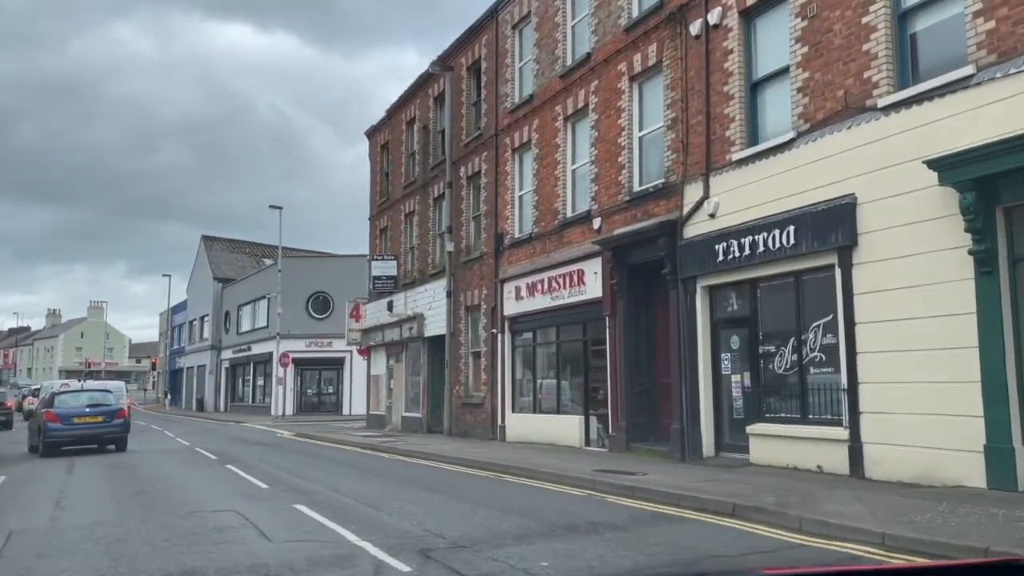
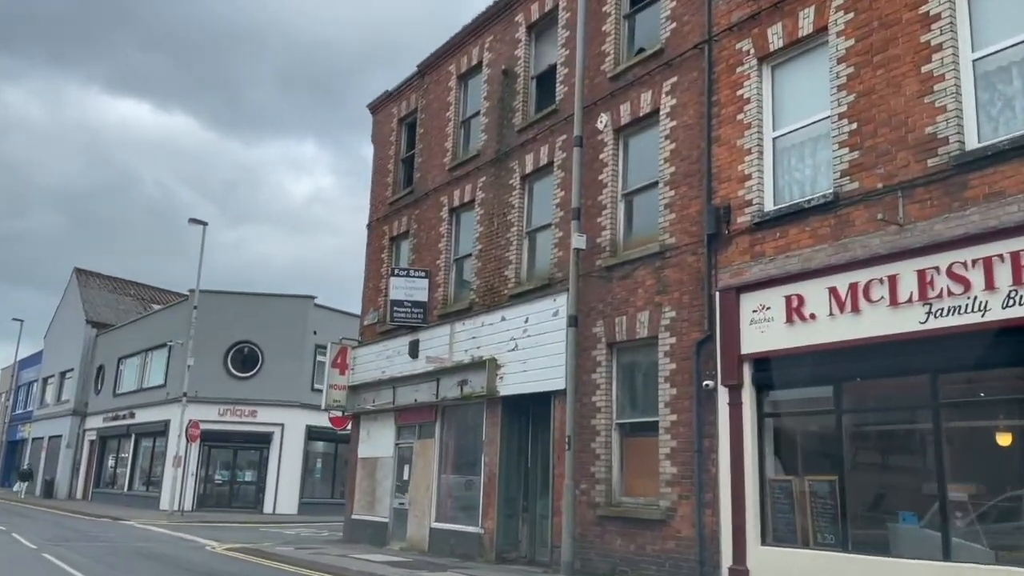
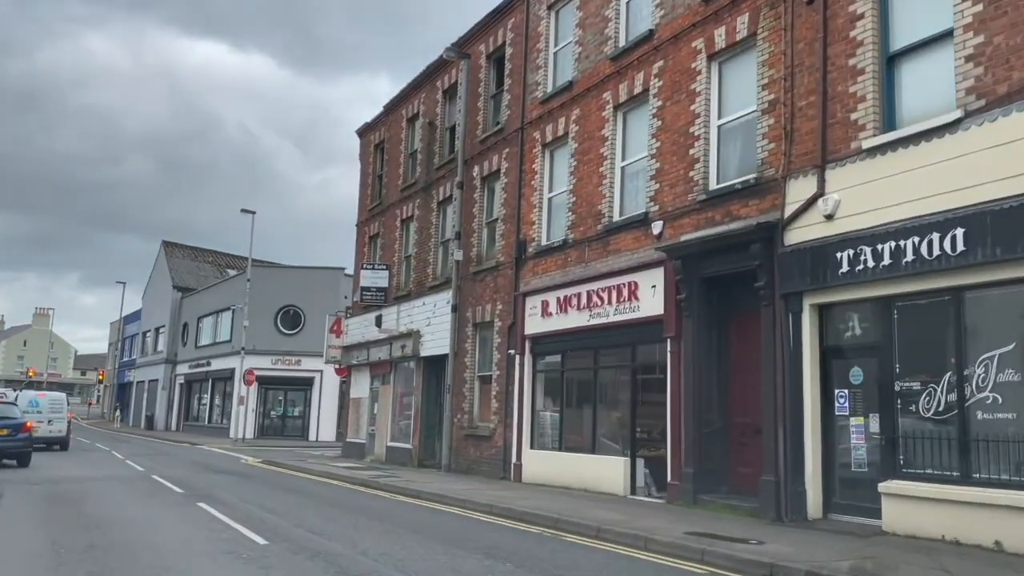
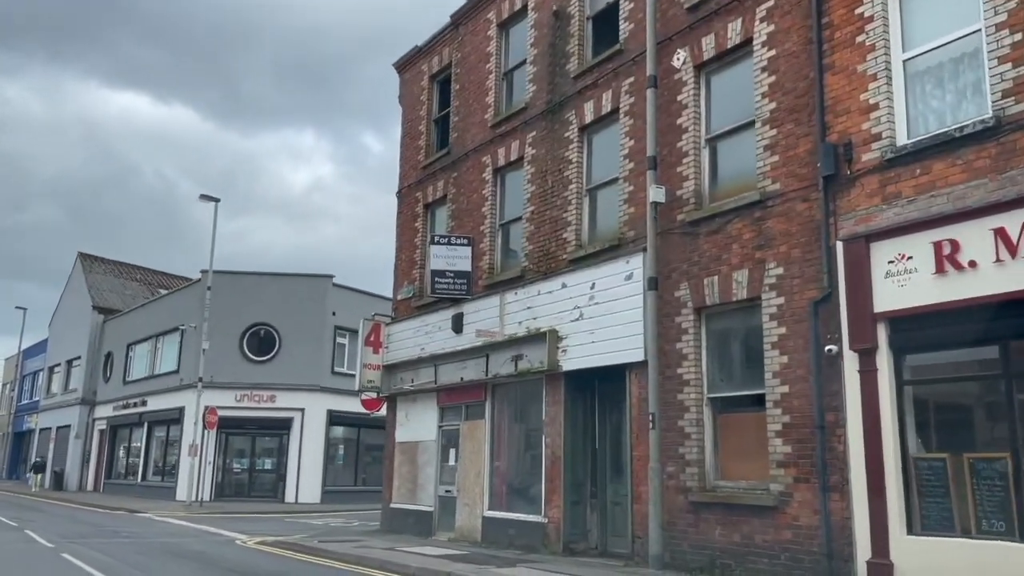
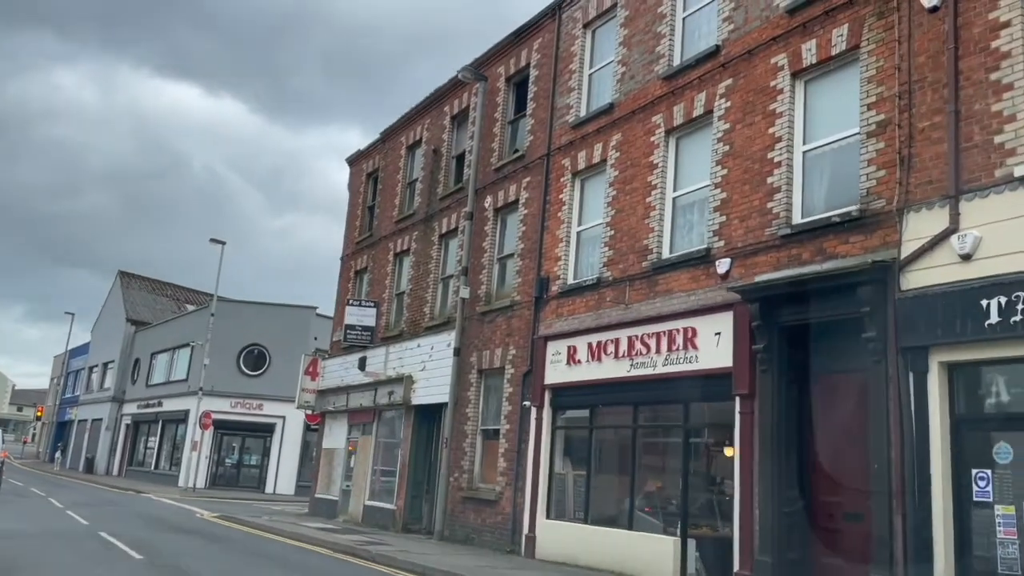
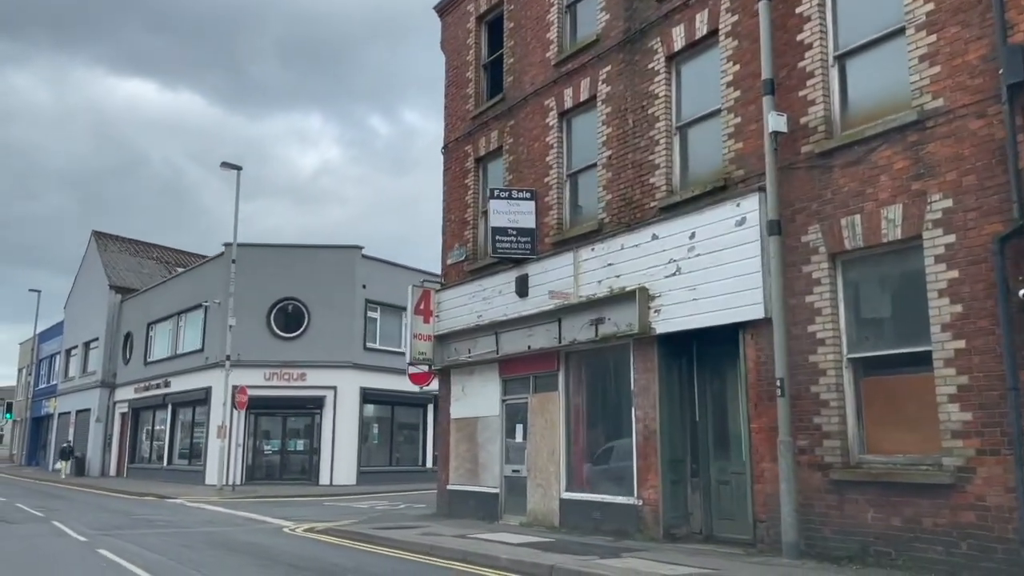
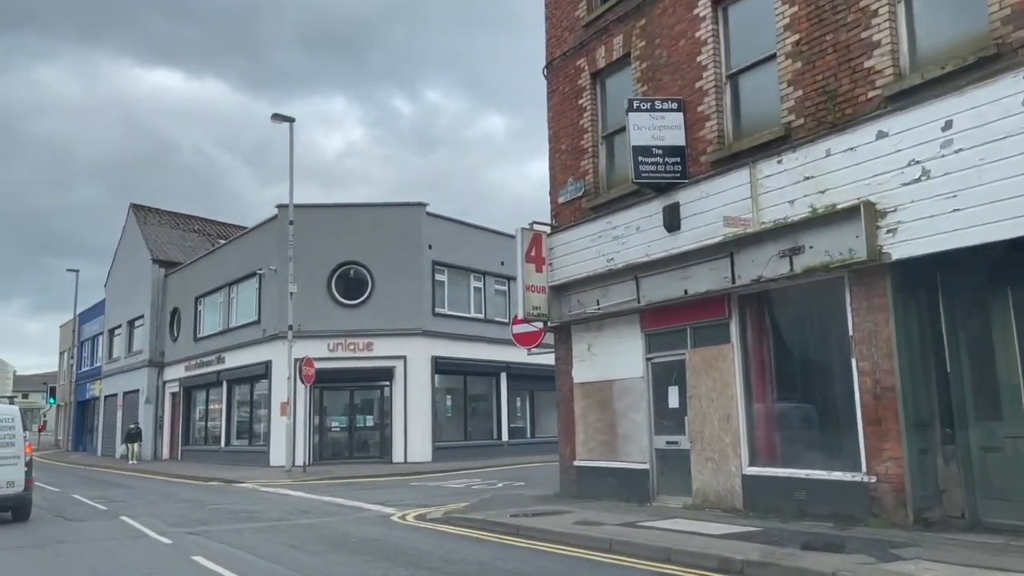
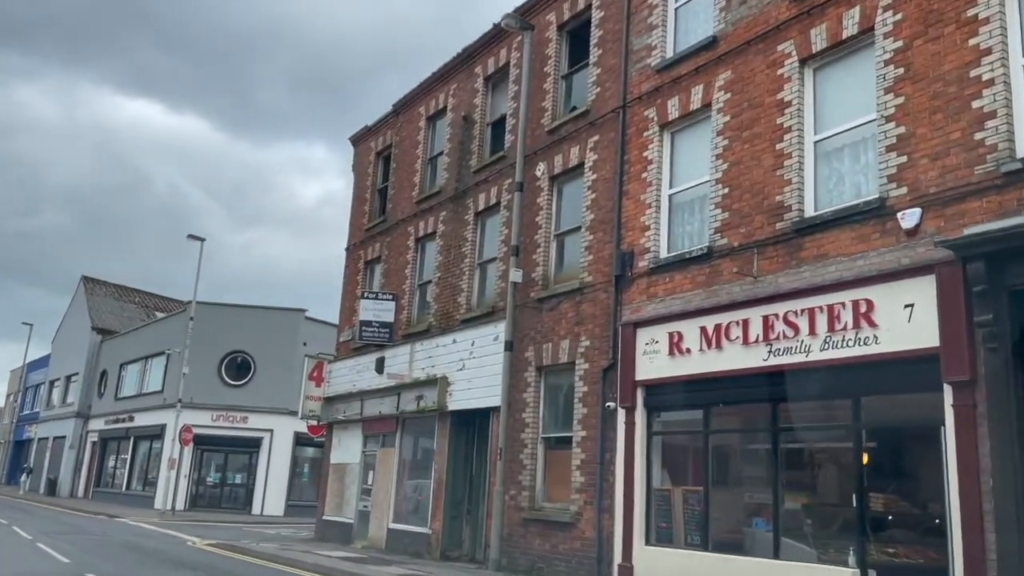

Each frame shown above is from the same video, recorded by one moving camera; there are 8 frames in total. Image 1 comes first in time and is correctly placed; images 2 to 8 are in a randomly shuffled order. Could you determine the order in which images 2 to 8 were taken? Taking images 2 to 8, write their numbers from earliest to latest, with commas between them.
3, 5, 8, 2, 4, 6, 7
